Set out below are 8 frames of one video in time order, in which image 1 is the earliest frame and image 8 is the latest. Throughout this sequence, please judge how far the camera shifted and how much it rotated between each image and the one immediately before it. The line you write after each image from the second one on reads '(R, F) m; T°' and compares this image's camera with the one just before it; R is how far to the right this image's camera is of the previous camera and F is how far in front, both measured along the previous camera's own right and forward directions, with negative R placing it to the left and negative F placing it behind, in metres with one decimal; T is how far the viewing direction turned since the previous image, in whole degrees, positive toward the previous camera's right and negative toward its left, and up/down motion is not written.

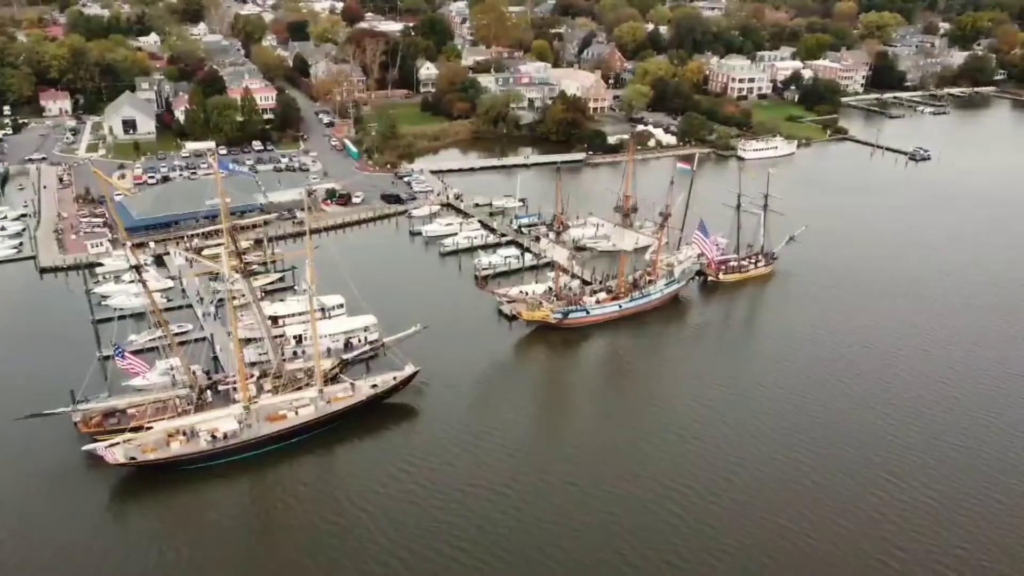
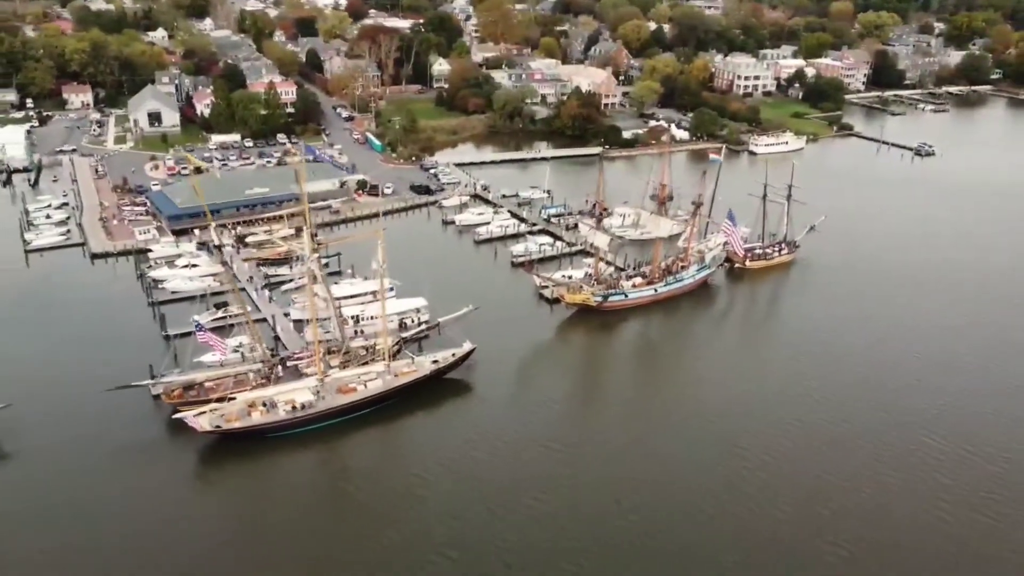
(-1.4, -0.9) m; +1°
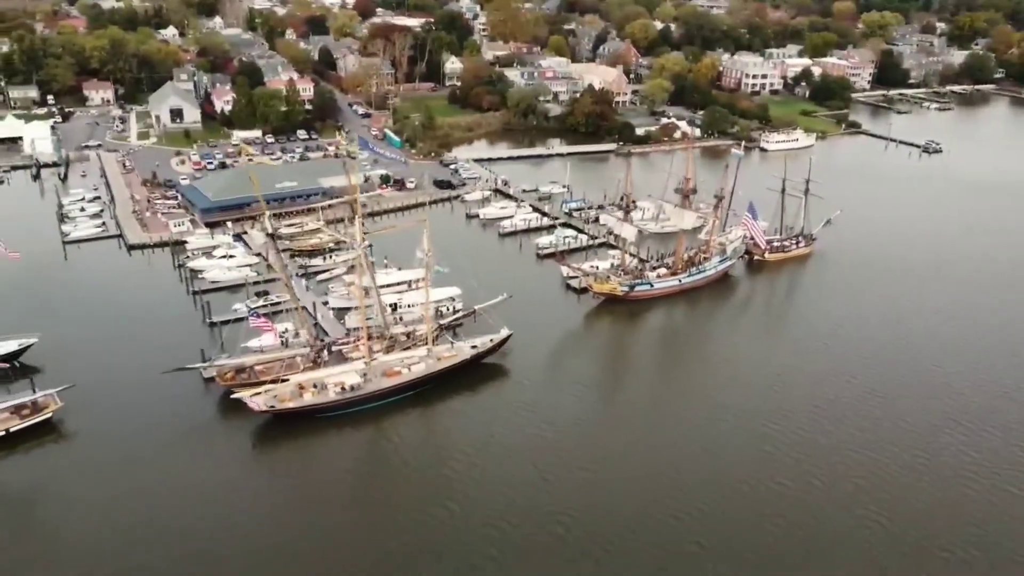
(-0.9, -0.7) m; 0°
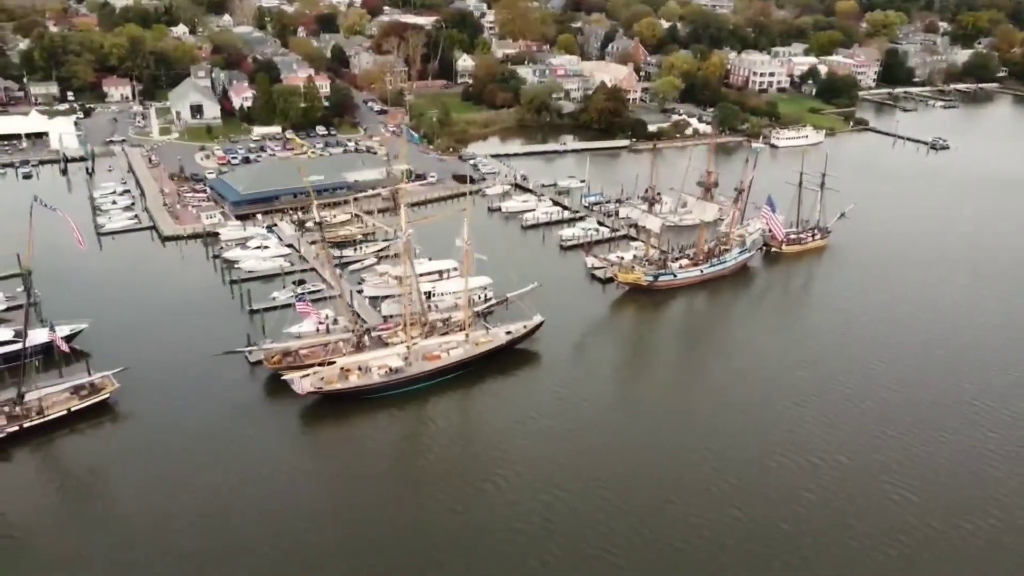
(-0.8, -0.6) m; 0°
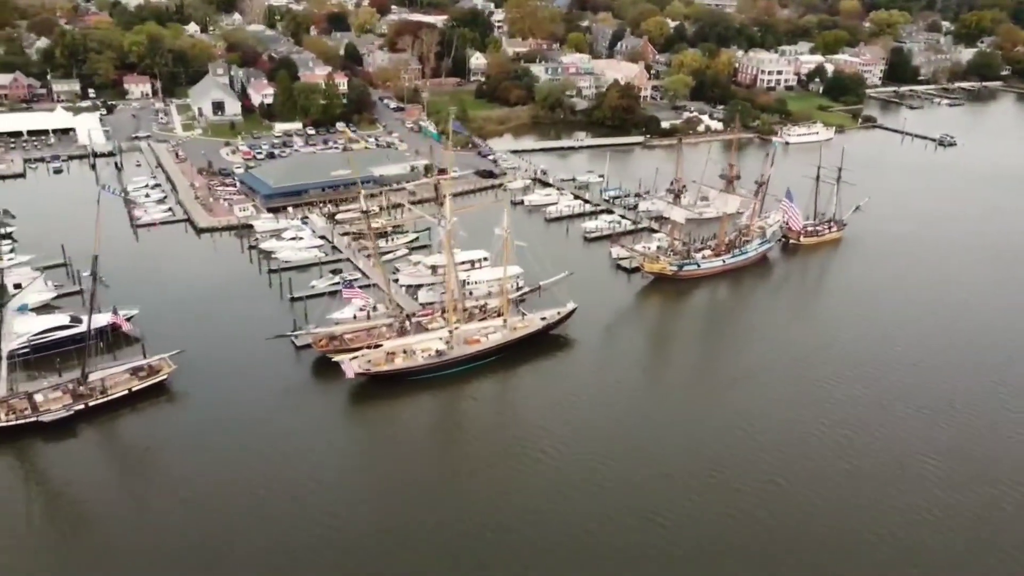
(-0.9, -0.7) m; 0°
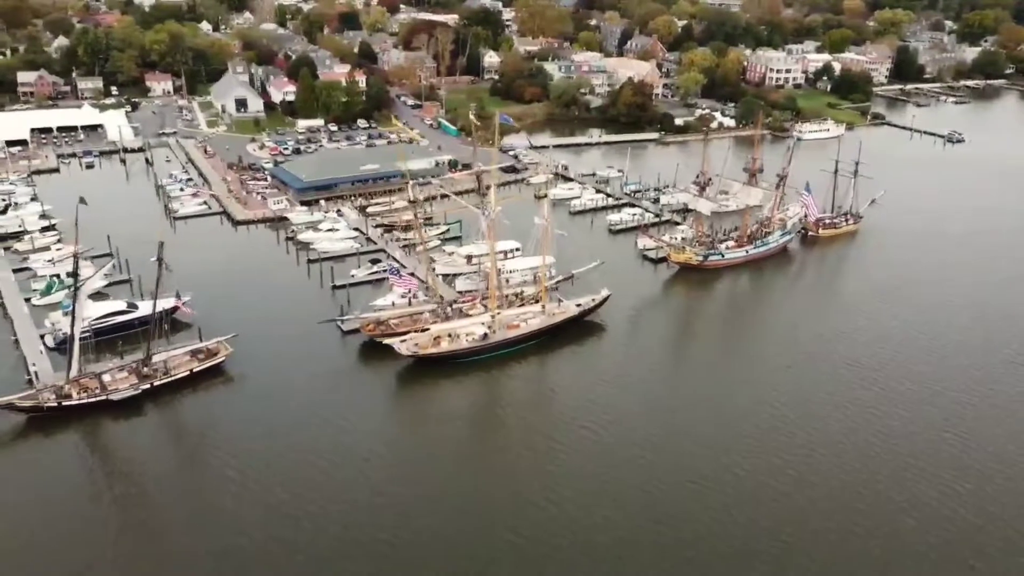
(-1.0, -0.8) m; 0°
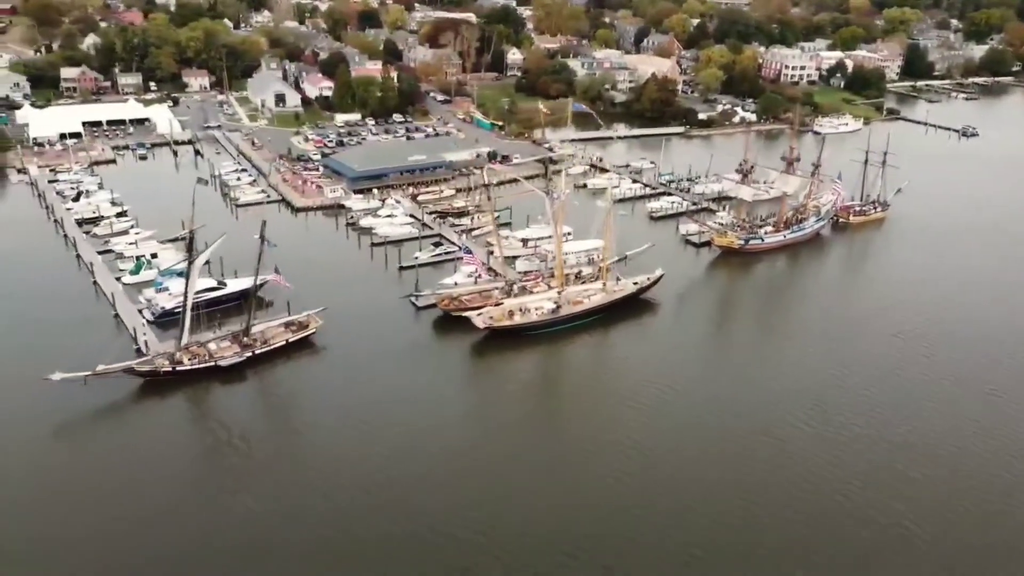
(-1.7, -1.3) m; 0°
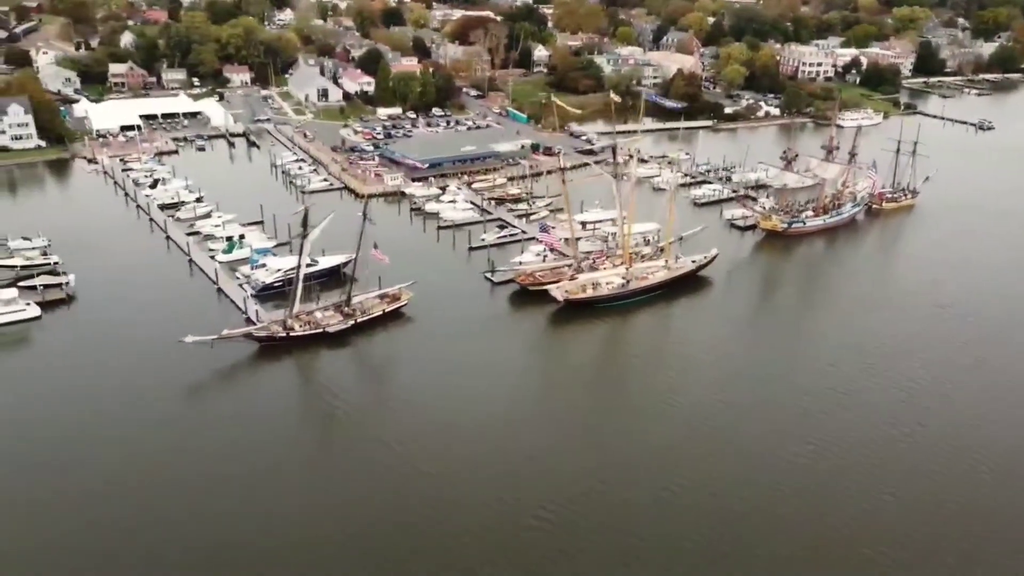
(-2.0, -1.5) m; 0°
